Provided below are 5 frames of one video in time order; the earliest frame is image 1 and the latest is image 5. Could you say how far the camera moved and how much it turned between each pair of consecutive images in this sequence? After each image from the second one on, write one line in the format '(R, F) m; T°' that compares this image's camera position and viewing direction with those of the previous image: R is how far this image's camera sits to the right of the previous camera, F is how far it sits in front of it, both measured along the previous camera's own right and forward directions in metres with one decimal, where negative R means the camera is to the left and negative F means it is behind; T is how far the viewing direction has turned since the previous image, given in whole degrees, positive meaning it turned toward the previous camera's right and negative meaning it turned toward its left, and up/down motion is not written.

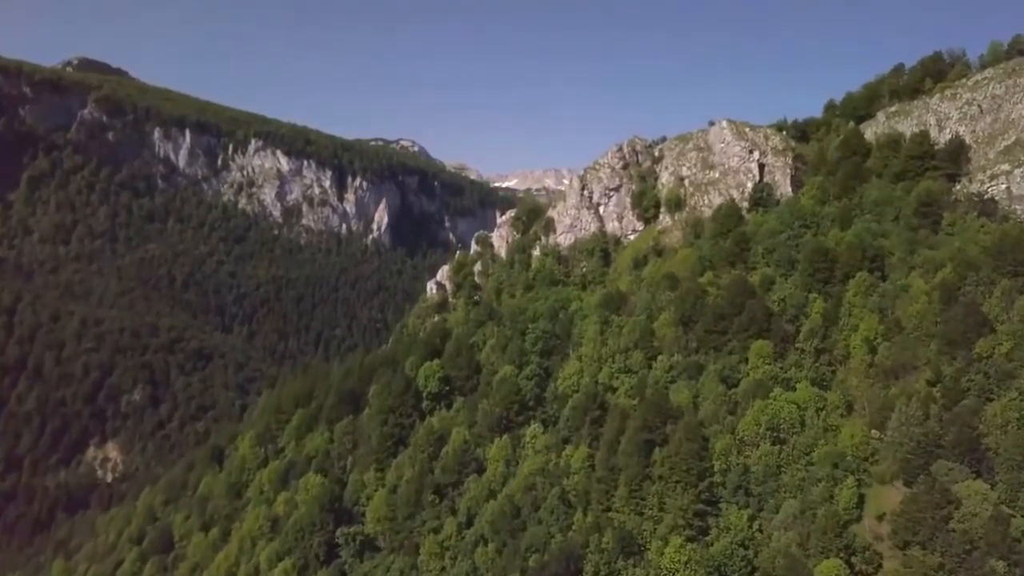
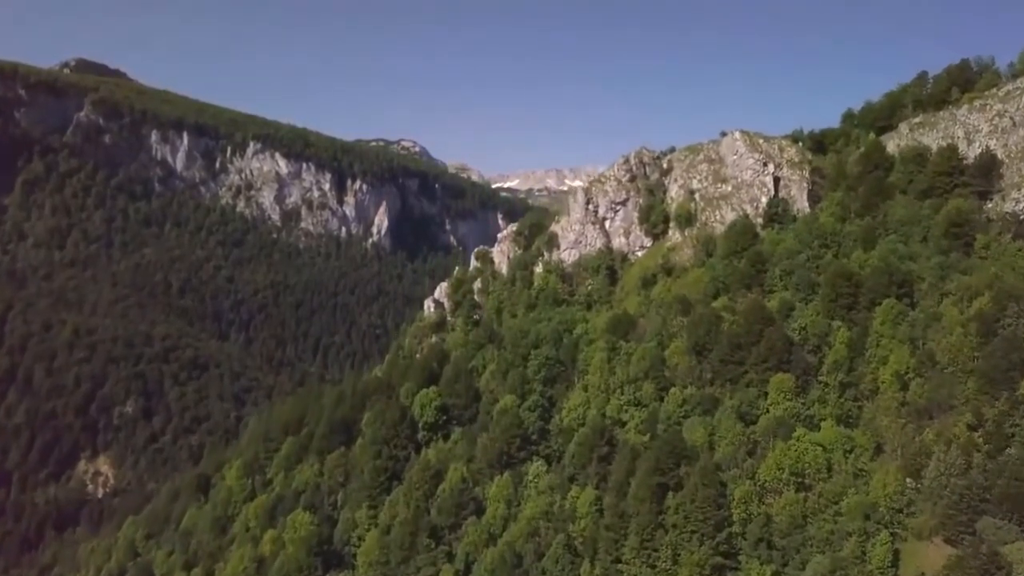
(0.0, +5.1) m; 0°
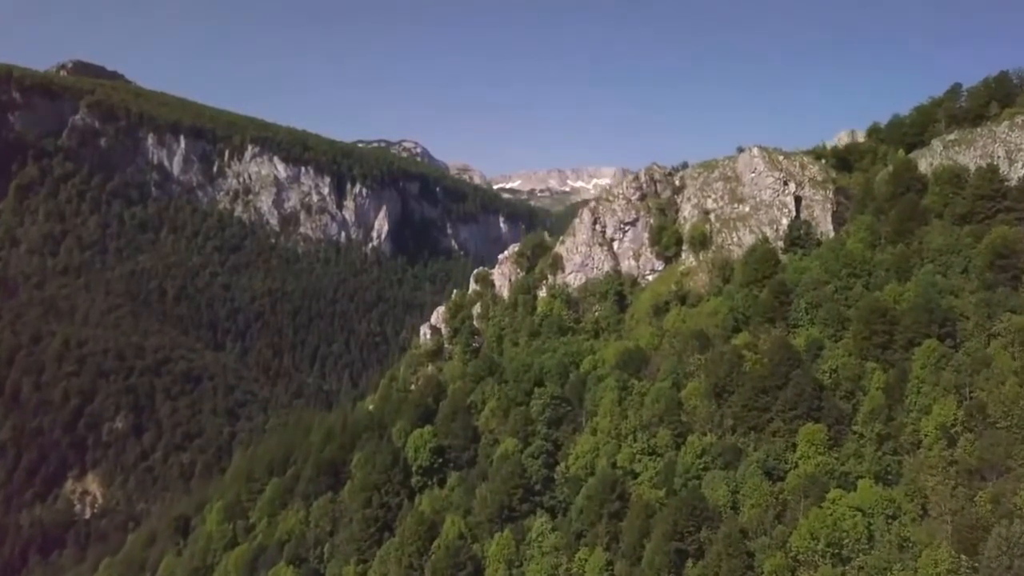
(0.0, +6.4) m; 0°
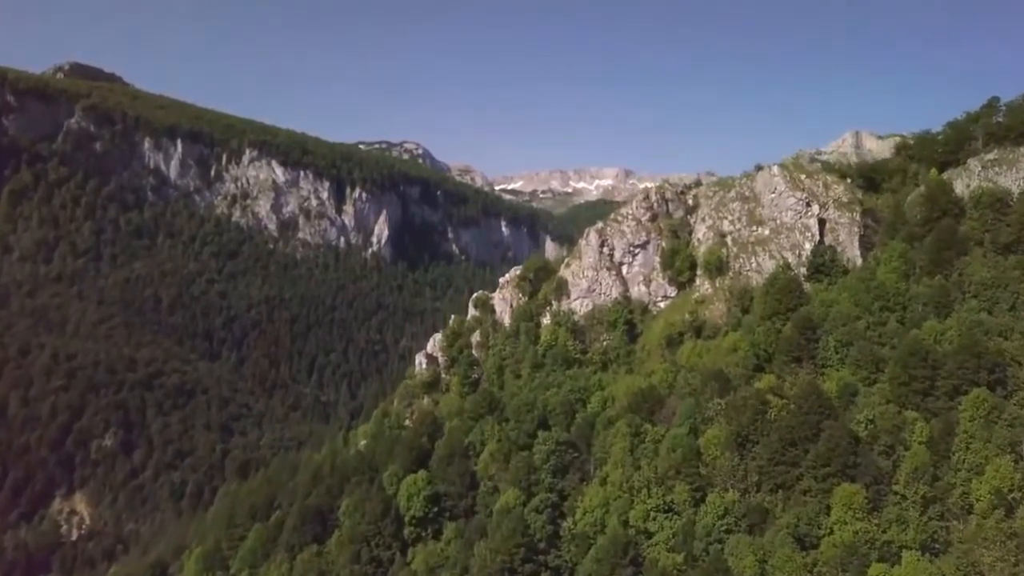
(0.0, +6.2) m; 0°
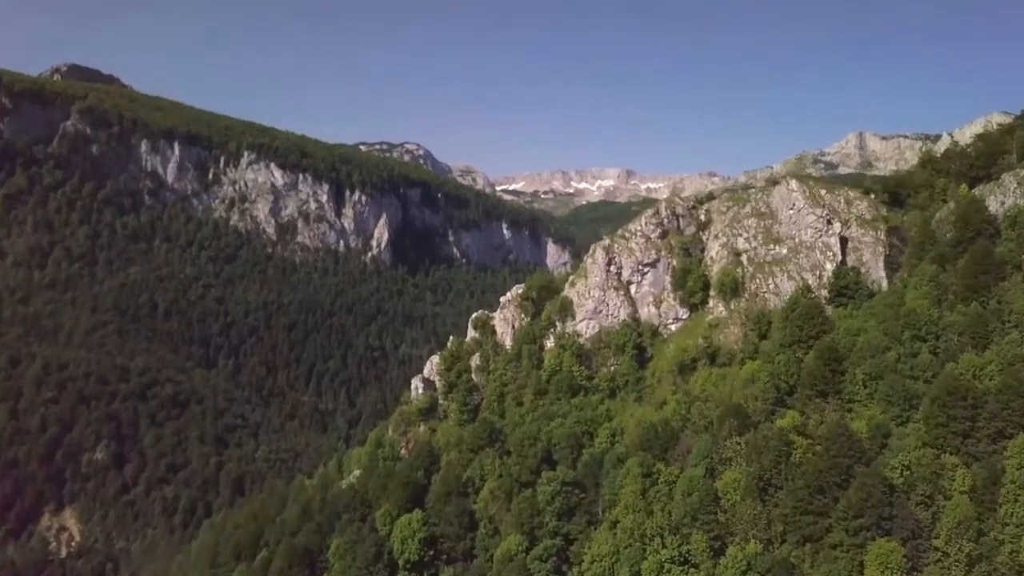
(0.0, +4.9) m; 0°
